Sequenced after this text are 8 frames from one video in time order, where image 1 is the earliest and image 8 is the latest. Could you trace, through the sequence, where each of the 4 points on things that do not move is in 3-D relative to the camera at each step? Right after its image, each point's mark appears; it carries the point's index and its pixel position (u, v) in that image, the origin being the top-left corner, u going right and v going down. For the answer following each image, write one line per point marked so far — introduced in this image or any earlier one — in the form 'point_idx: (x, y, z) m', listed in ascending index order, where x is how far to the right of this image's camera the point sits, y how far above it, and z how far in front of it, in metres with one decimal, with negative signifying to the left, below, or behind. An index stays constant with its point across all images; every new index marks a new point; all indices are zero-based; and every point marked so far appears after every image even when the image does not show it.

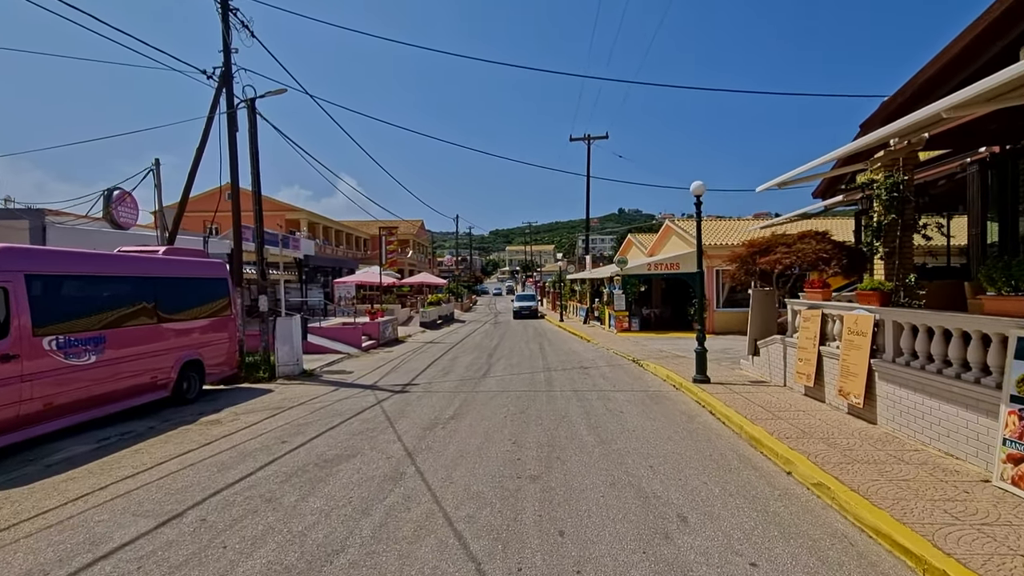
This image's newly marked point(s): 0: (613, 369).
0: (+2.7, -2.2, +13.6) m
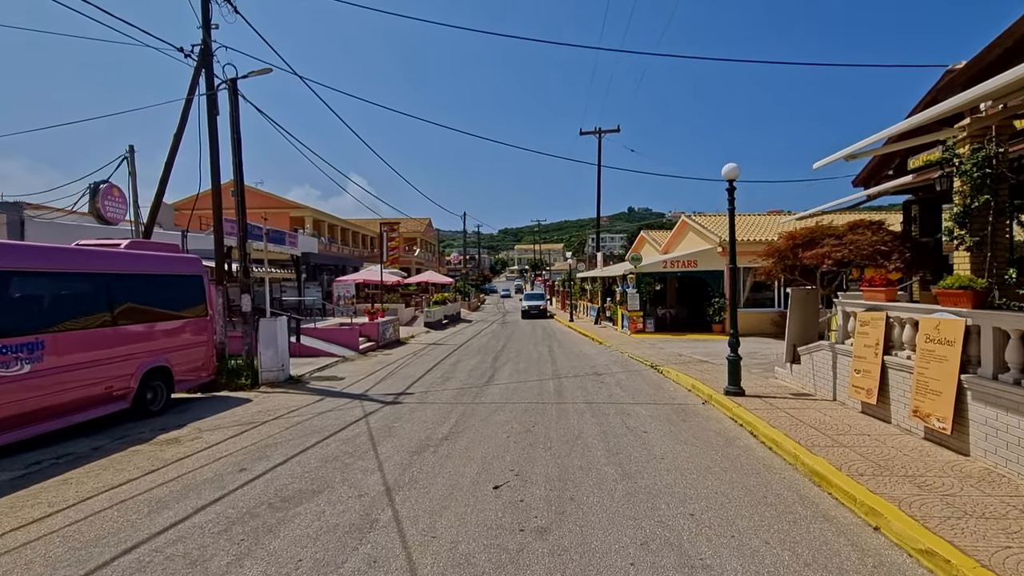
0: (+2.9, -2.1, +12.3) m
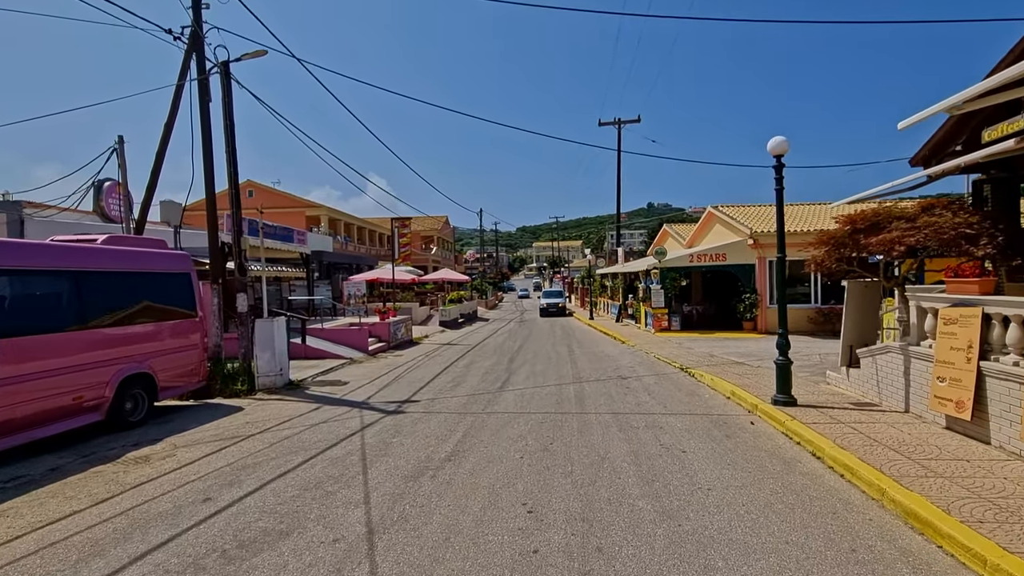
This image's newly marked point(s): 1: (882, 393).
0: (+3.2, -2.0, +11.2) m
1: (+5.4, -1.5, +7.4) m
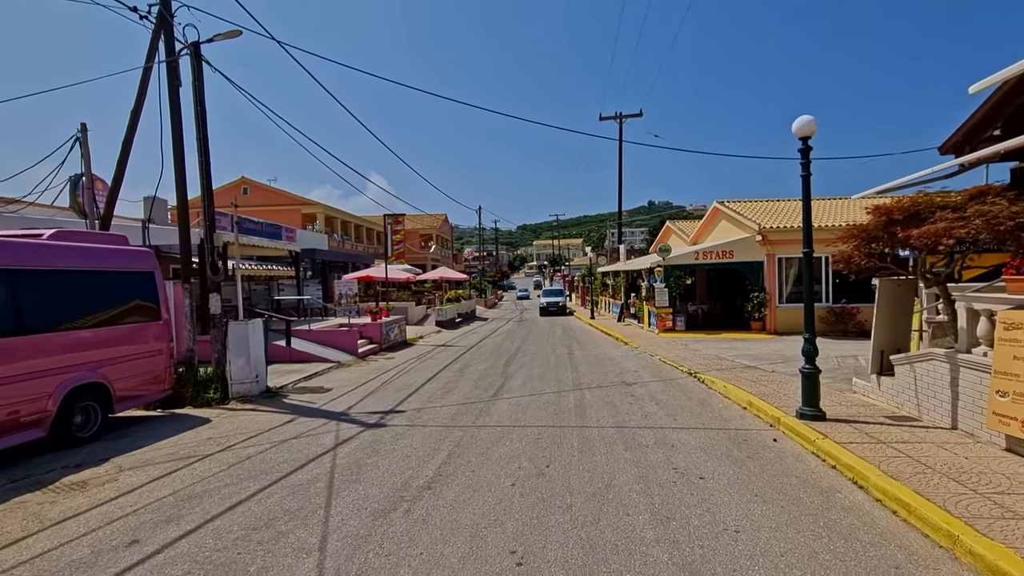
0: (+3.1, -2.0, +10.3) m
1: (+5.3, -1.5, +6.6) m
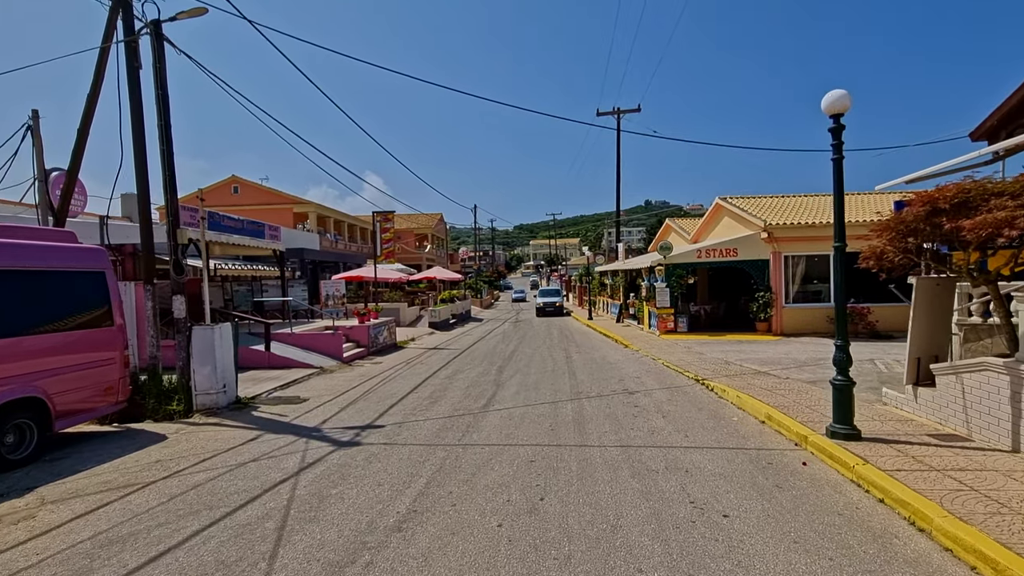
0: (+3.0, -2.0, +9.5) m
1: (+5.1, -1.5, +5.7) m
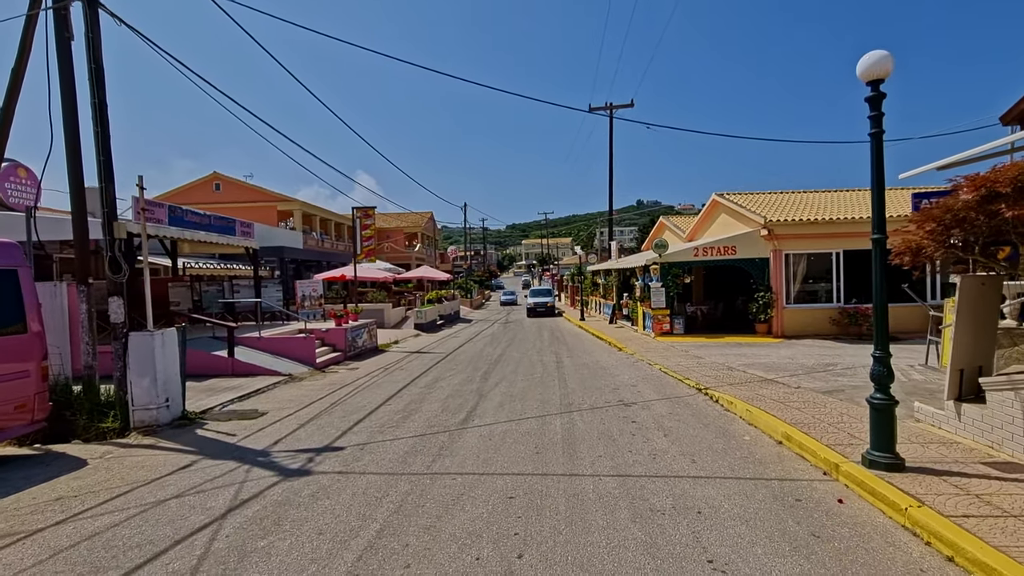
0: (+2.7, -2.0, +8.5) m
1: (+4.9, -1.5, +4.7) m
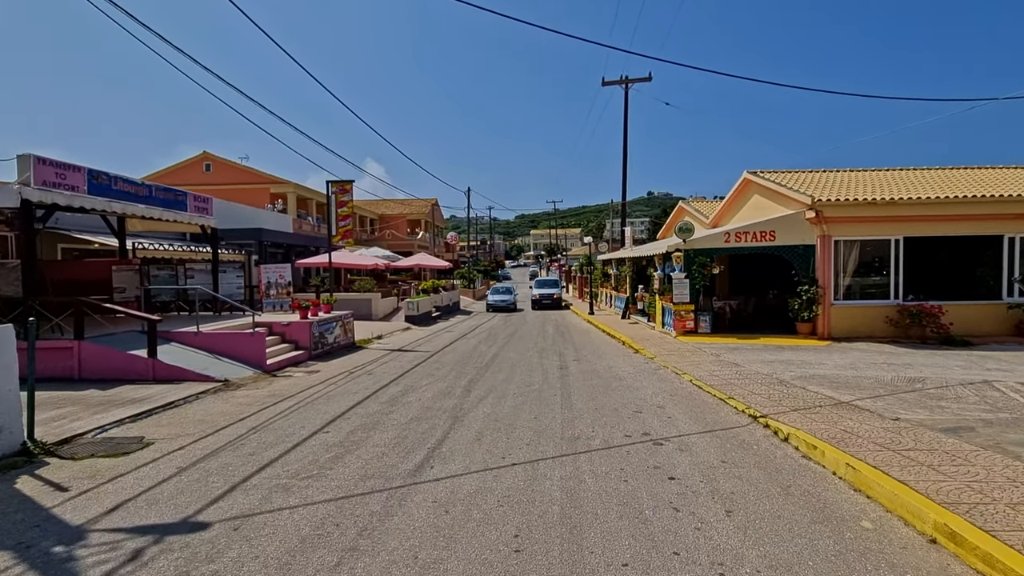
0: (+2.5, -1.9, +5.8) m
1: (+4.6, -1.5, +2.0) m
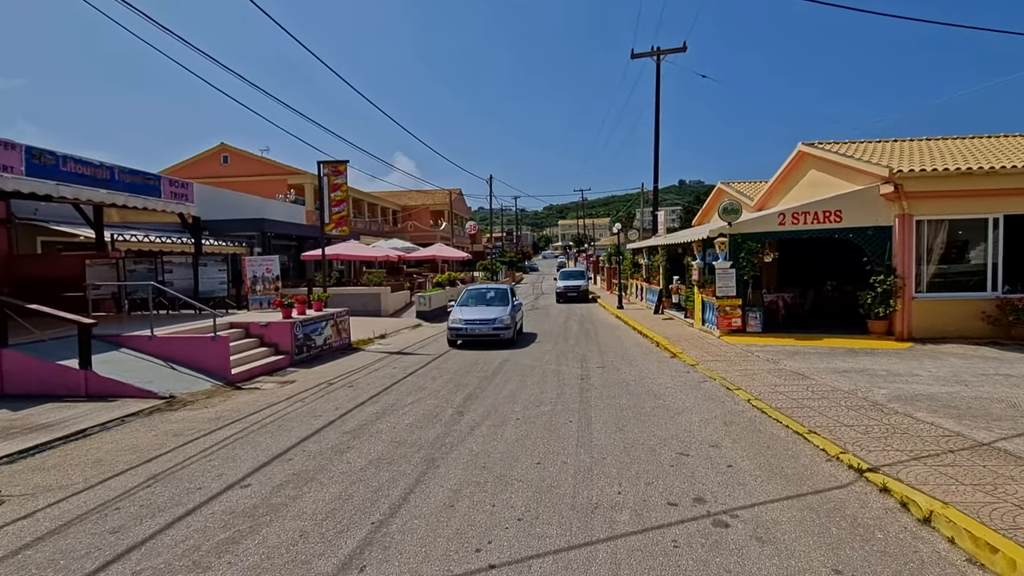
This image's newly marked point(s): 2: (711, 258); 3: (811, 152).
0: (+2.3, -1.8, +3.6) m
1: (+4.2, -1.5, -0.3) m
2: (+6.1, +0.9, +15.6) m
3: (+9.3, +4.2, +15.8) m
